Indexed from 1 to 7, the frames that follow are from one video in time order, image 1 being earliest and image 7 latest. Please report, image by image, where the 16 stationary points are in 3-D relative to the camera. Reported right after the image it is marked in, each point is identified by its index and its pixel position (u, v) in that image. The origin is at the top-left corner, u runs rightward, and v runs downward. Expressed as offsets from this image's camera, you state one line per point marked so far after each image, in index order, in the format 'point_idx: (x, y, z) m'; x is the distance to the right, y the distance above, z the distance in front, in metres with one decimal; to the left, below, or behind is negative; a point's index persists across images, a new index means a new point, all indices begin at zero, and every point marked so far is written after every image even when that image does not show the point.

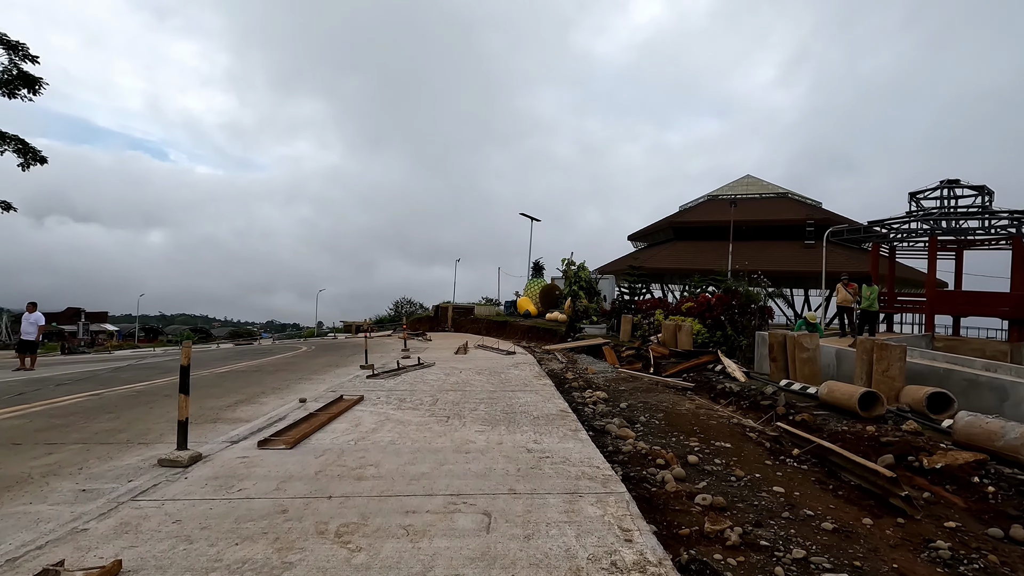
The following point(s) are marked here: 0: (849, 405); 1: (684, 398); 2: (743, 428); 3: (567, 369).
0: (+4.2, -1.4, +6.6) m
1: (+2.6, -1.6, +8.0) m
2: (+2.6, -1.6, +6.1) m
3: (+1.1, -1.7, +10.9) m
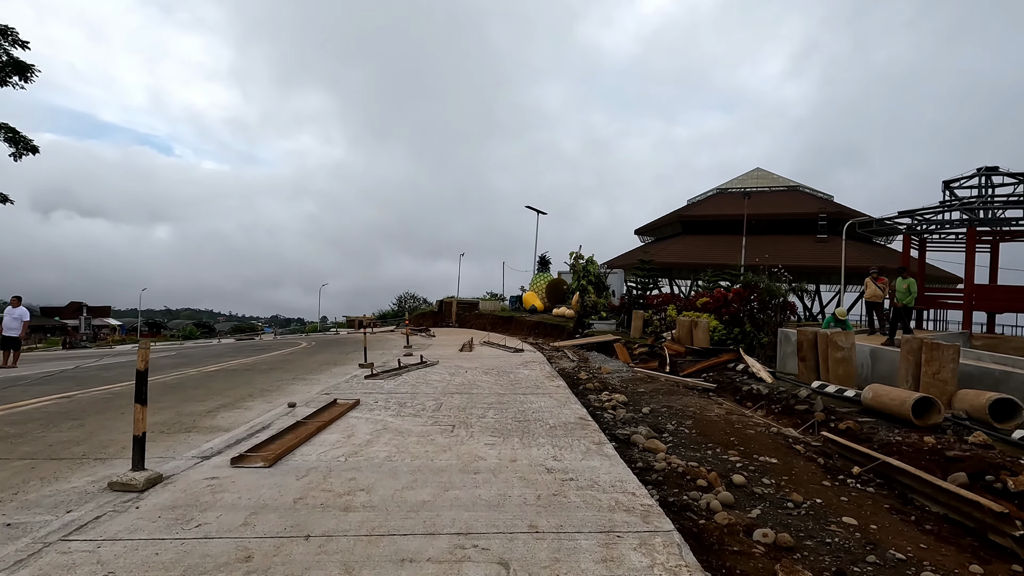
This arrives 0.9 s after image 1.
0: (+4.3, -1.4, +5.9) m
1: (+2.7, -1.6, +7.4) m
2: (+2.8, -1.5, +5.4) m
3: (+1.3, -1.5, +10.2) m
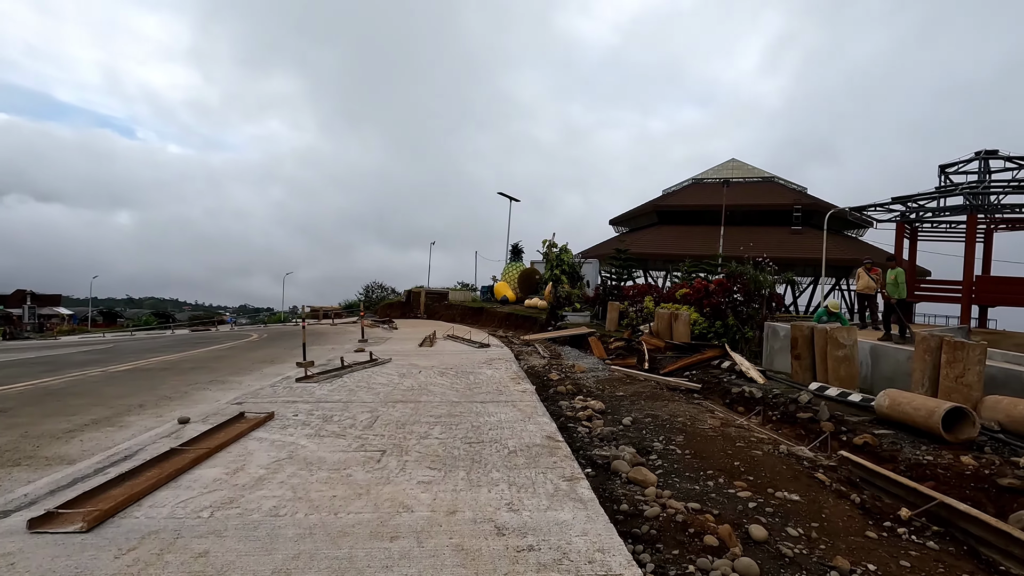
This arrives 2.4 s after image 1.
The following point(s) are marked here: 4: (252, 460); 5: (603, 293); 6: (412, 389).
0: (+3.9, -1.3, +4.9) m
1: (+2.2, -1.4, +6.4) m
2: (+2.3, -1.4, +4.4) m
3: (+0.7, -1.3, +9.2) m
4: (-1.8, -1.2, +3.7) m
5: (+3.2, -0.2, +18.6) m
6: (-1.2, -1.2, +6.3) m
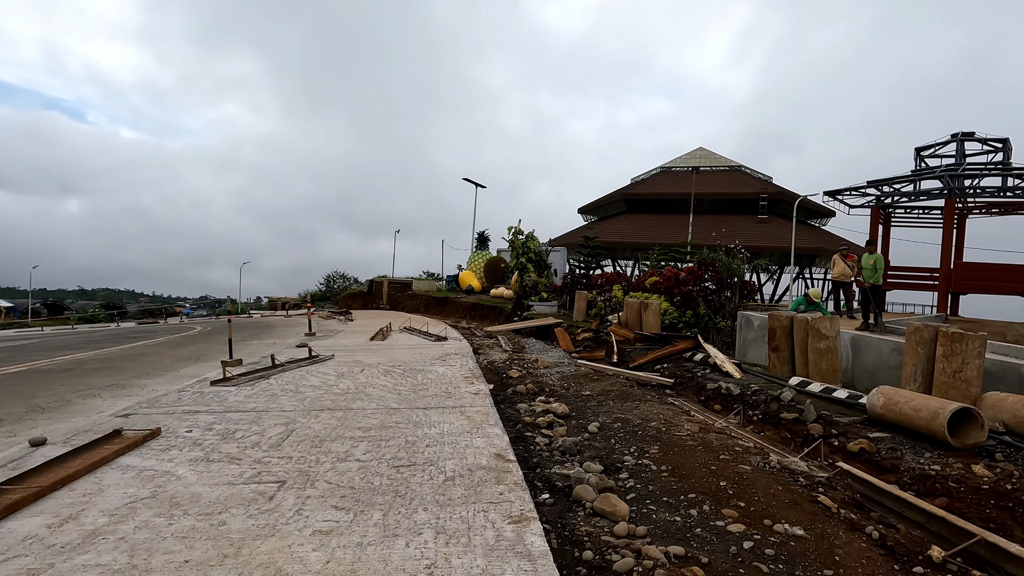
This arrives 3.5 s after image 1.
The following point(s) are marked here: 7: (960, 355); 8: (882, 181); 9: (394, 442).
0: (+3.4, -1.2, +4.4) m
1: (+1.7, -1.3, +5.7) m
2: (+1.9, -1.3, +3.7) m
3: (0.0, -1.2, +8.4) m
4: (-2.1, -1.1, +2.8) m
5: (+2.0, +0.2, +17.9) m
6: (-1.7, -1.1, +5.4) m
7: (+4.3, -0.6, +5.1) m
8: (+7.9, +2.3, +11.3) m
9: (-0.8, -1.1, +3.8) m
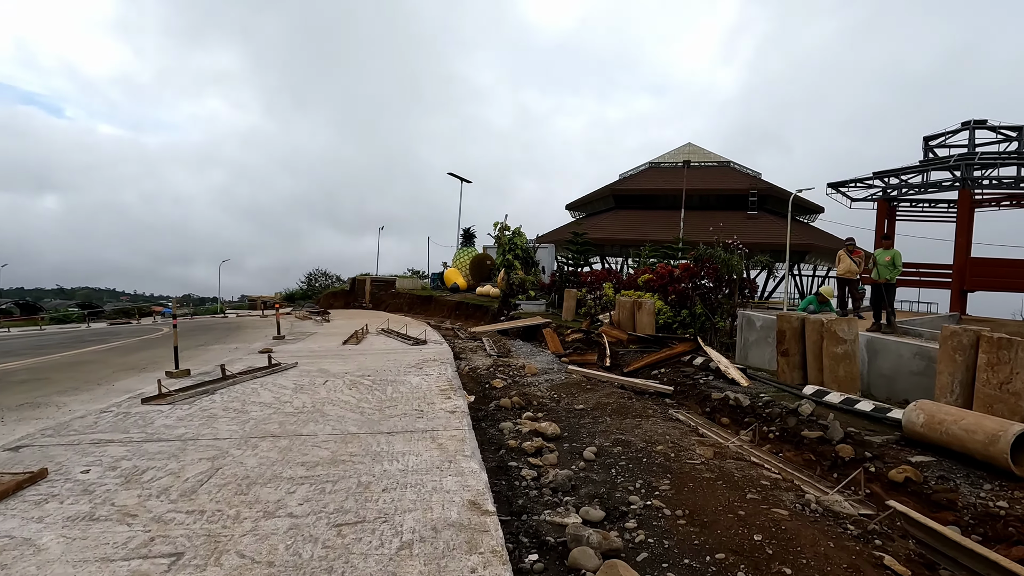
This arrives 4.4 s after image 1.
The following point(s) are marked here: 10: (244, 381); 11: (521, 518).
0: (+3.3, -1.2, +3.7) m
1: (+1.6, -1.3, +5.0) m
2: (+1.8, -1.3, +3.0) m
3: (-0.2, -1.1, +7.6) m
4: (-2.2, -1.1, +1.9) m
5: (+1.5, +0.3, +17.2) m
6: (-1.8, -1.1, +4.6) m
7: (+4.2, -0.6, +4.5) m
8: (+7.5, +2.3, +10.7) m
9: (-1.0, -1.1, +3.0) m
10: (-2.9, -1.0, +5.9) m
11: (+0.1, -1.3, +3.0) m
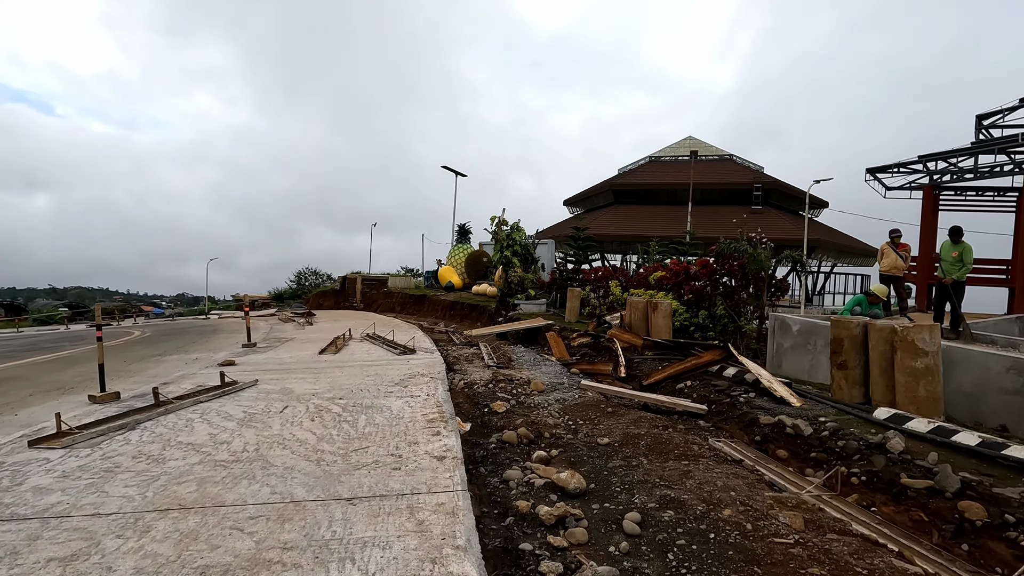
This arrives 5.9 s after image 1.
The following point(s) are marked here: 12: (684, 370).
0: (+3.4, -1.2, +2.5) m
1: (+1.6, -1.3, +3.8) m
2: (+1.9, -1.3, +1.9) m
3: (-0.2, -1.2, +6.5) m
4: (-2.1, -1.2, +0.8) m
5: (+1.5, +0.3, +16.0) m
6: (-1.8, -1.1, +3.4) m
7: (+4.2, -0.6, +3.3) m
8: (+7.5, +2.4, +9.6) m
9: (-0.9, -1.1, +1.8) m
10: (-2.9, -1.0, +4.7) m
11: (+0.1, -1.3, +1.8) m
12: (+2.4, -1.1, +7.4) m
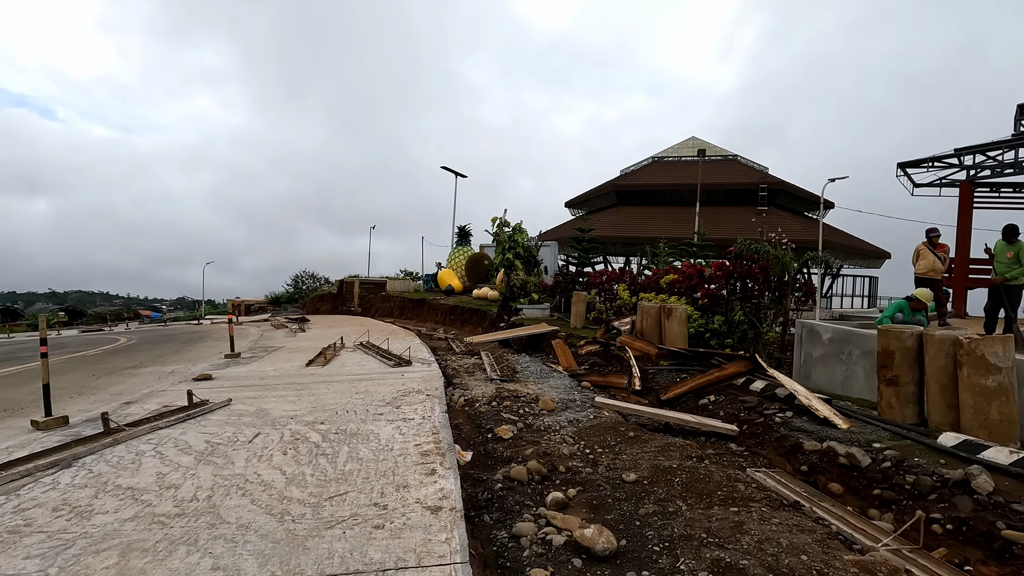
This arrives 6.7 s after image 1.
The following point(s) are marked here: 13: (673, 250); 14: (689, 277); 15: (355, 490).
0: (+3.4, -1.2, +1.8) m
1: (+1.7, -1.3, +3.1) m
2: (+2.0, -1.4, +1.2) m
3: (-0.1, -1.2, +5.8) m
4: (-2.1, -1.2, +0.1) m
5: (+1.5, +0.2, +15.3) m
6: (-1.7, -1.2, +2.7) m
7: (+4.3, -0.7, +2.6) m
8: (+7.6, +2.3, +8.9) m
9: (-0.8, -1.2, +1.2) m
10: (-2.8, -1.1, +4.0) m
11: (+0.2, -1.4, +1.1) m
12: (+2.4, -1.2, +6.7) m
13: (+4.6, +1.2, +15.1) m
14: (+3.3, +0.2, +9.5) m
15: (-0.9, -1.2, +3.1) m
